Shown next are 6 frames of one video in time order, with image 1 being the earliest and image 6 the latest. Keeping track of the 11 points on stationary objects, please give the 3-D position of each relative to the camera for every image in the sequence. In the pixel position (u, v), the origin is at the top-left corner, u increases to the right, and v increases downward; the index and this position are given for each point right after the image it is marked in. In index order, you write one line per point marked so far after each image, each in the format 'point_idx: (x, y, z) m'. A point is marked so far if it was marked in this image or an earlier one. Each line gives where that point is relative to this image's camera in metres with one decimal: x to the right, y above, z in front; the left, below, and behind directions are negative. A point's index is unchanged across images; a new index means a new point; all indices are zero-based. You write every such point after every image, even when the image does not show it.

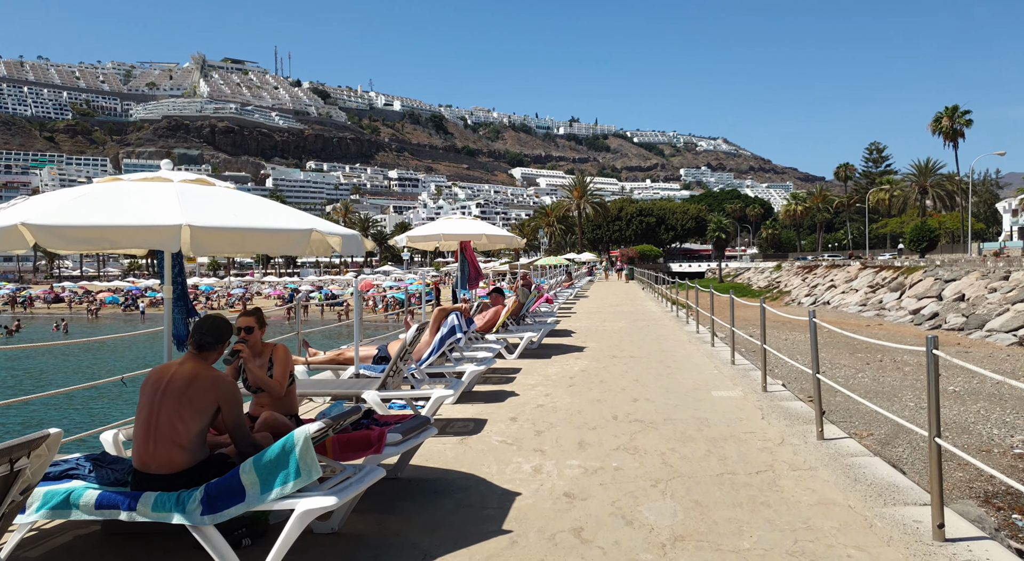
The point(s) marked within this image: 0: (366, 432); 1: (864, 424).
0: (-0.7, -0.7, +3.0) m
1: (+5.4, -2.2, +9.7) m
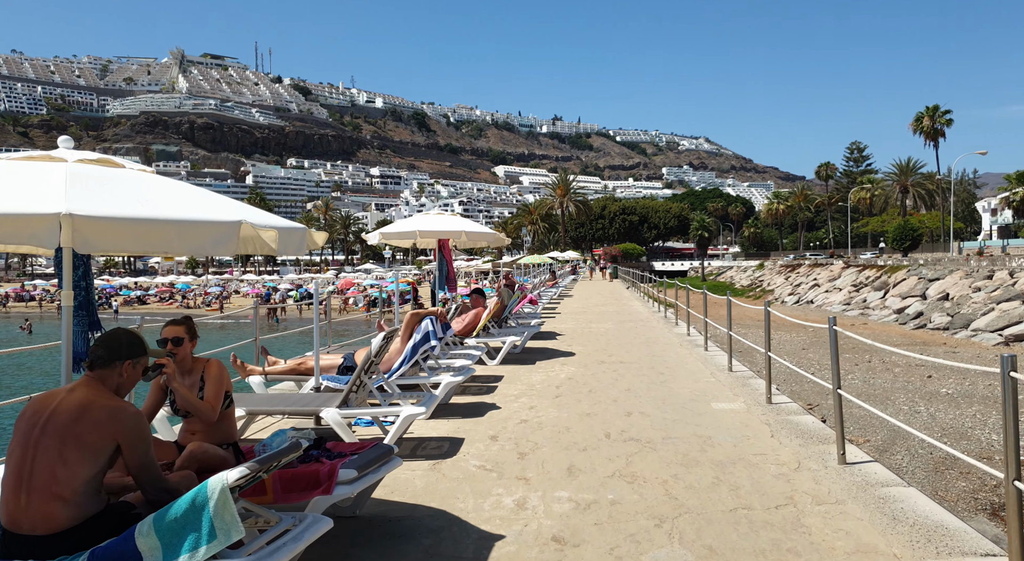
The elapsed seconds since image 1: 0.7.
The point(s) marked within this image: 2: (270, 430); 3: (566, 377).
0: (-0.8, -0.7, +2.5) m
1: (+5.2, -2.2, +9.3) m
2: (-1.6, -1.0, +4.1) m
3: (+0.5, -0.9, +5.9) m
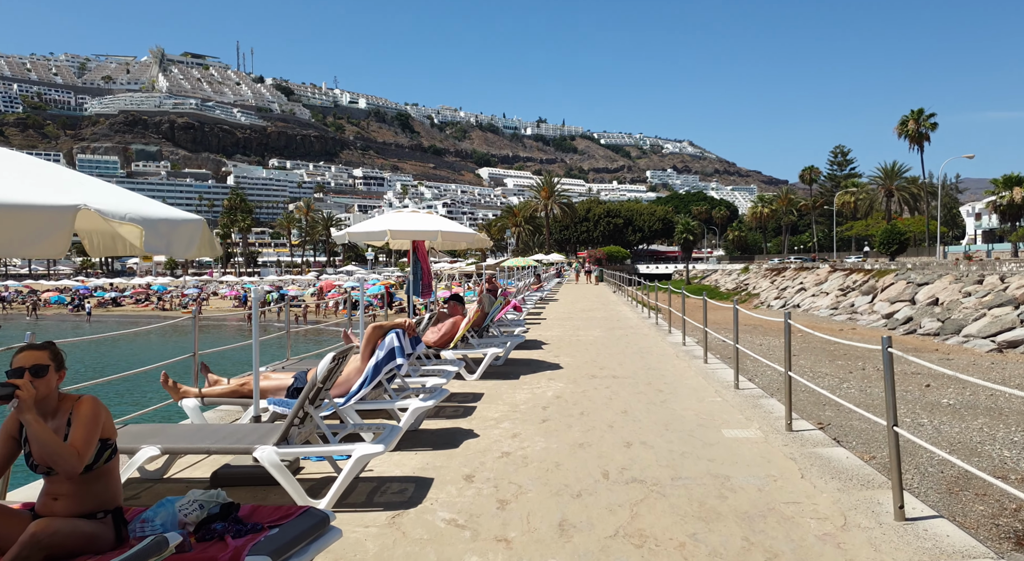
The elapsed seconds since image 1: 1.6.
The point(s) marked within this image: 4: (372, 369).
0: (-0.9, -0.8, +1.8) m
1: (+4.9, -2.3, +8.8) m
2: (-1.7, -1.0, +3.4) m
3: (+0.4, -1.0, +5.3) m
4: (-0.9, -0.5, +3.8) m
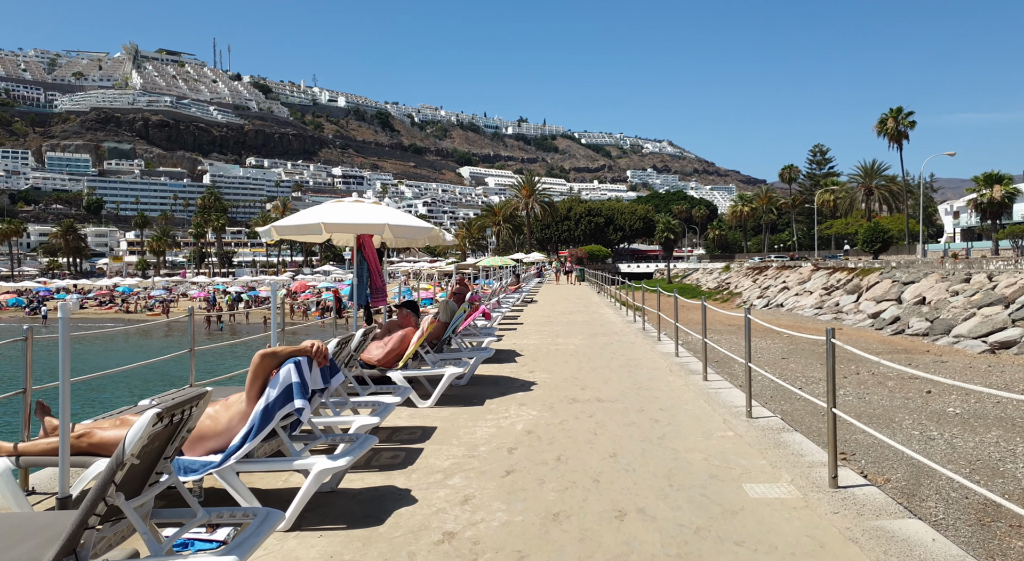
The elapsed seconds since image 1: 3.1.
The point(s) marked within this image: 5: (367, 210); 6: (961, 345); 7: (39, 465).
0: (-1.0, -0.8, +0.7) m
1: (+4.6, -2.3, +7.8) m
2: (-1.9, -1.1, +2.2) m
3: (+0.1, -1.0, +4.2) m
4: (-1.1, -0.6, +2.7) m
5: (-1.3, +0.6, +5.5) m
6: (+13.3, -1.9, +18.4) m
7: (-2.1, -0.8, +2.8) m
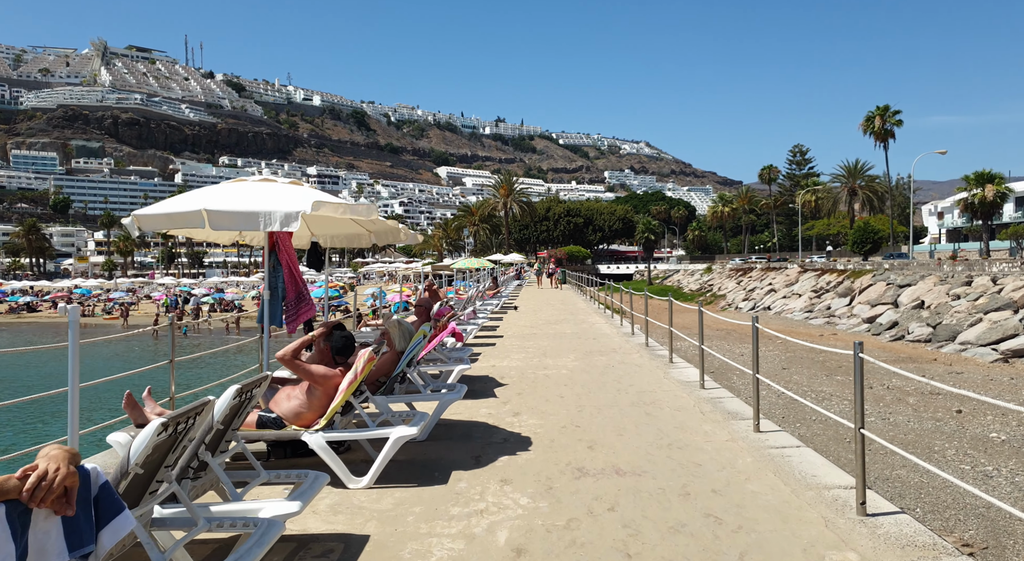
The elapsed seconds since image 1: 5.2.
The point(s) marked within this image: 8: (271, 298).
0: (-1.0, -0.9, -1.0) m
1: (+4.3, -2.4, +6.3) m
2: (-1.9, -1.1, +0.5) m
3: (0.0, -1.1, +2.6) m
4: (-1.1, -0.7, +1.1) m
5: (-1.4, +0.5, +3.8) m
6: (+12.7, -2.0, +17.2) m
7: (-2.1, -0.9, +1.1) m
8: (-1.6, -0.1, +4.4) m
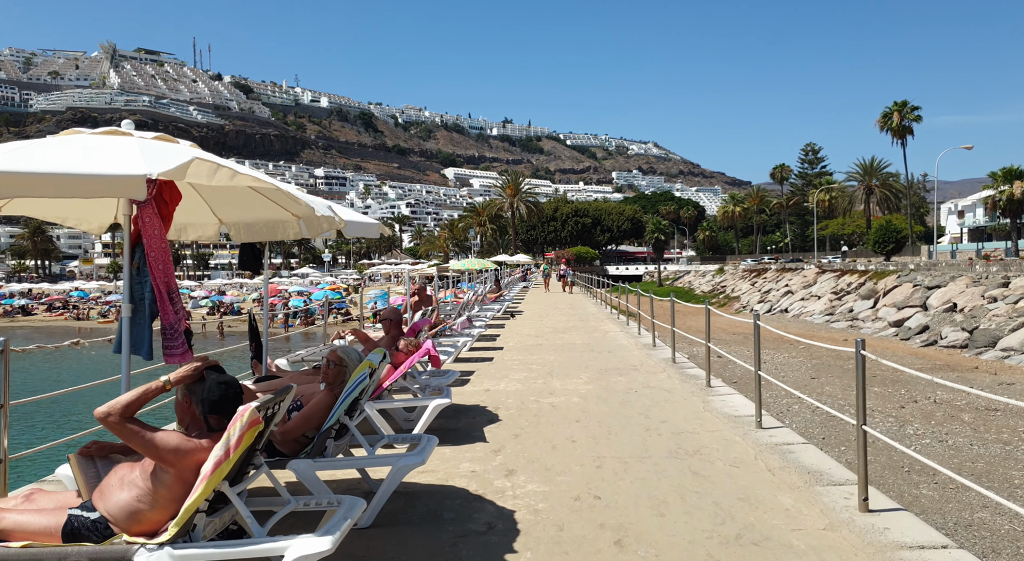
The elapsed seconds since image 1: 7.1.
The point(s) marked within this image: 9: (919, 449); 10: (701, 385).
0: (-1.1, -0.9, -2.3) m
1: (+4.3, -2.4, +4.9) m
2: (-2.0, -1.2, -0.8) m
3: (-0.1, -1.1, +1.2) m
4: (-1.2, -0.7, -0.3) m
5: (-1.5, +0.5, +2.5) m
6: (+12.8, -2.0, +15.7) m
7: (-2.2, -0.9, -0.2) m
8: (-1.7, -0.1, +3.1) m
9: (+6.0, -2.5, +9.0) m
10: (+1.7, -0.9, +5.6) m
